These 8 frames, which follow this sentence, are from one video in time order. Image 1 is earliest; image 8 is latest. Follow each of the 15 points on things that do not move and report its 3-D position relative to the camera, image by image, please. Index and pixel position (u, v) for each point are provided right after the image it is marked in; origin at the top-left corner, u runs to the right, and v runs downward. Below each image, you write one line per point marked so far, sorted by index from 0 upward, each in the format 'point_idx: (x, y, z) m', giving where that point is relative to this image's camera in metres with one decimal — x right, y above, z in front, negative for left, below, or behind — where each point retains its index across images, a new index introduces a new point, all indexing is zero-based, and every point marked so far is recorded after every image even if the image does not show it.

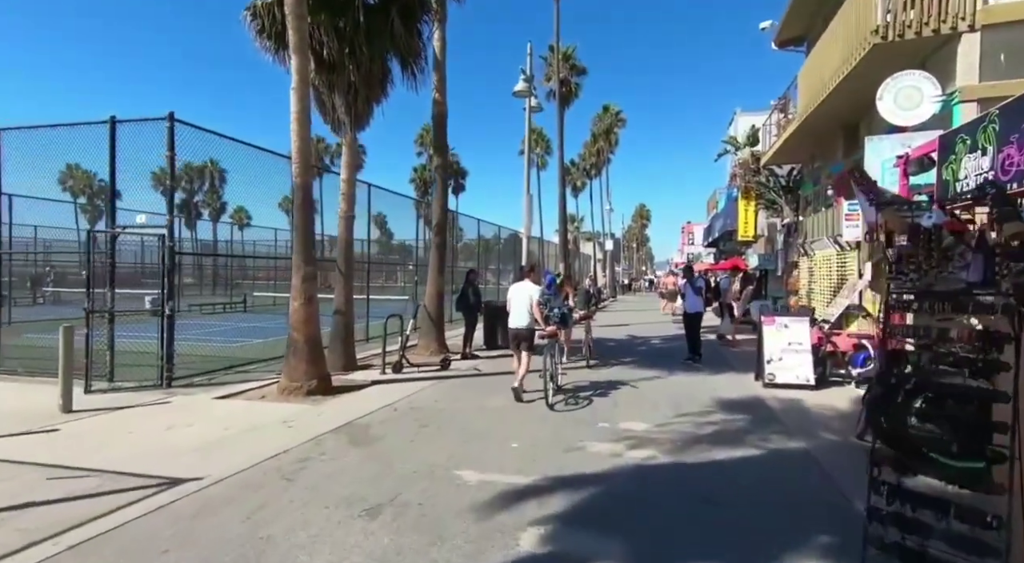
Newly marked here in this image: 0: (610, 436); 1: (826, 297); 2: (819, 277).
0: (+0.8, -1.2, +4.7) m
1: (+7.2, -0.3, +12.9) m
2: (+7.4, 0.0, +13.4) m
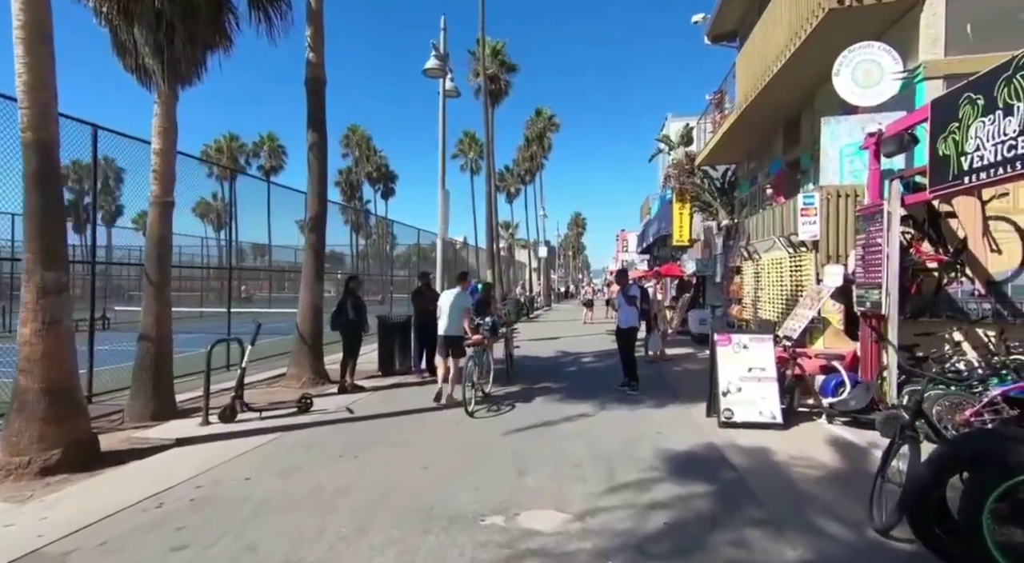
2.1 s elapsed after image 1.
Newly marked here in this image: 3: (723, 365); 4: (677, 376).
0: (-0.1, -1.3, +2.9) m
1: (+5.5, -0.5, +11.7) m
2: (+5.5, -0.1, +12.2) m
3: (+2.2, -0.9, +6.0) m
4: (+2.5, -1.5, +8.8) m
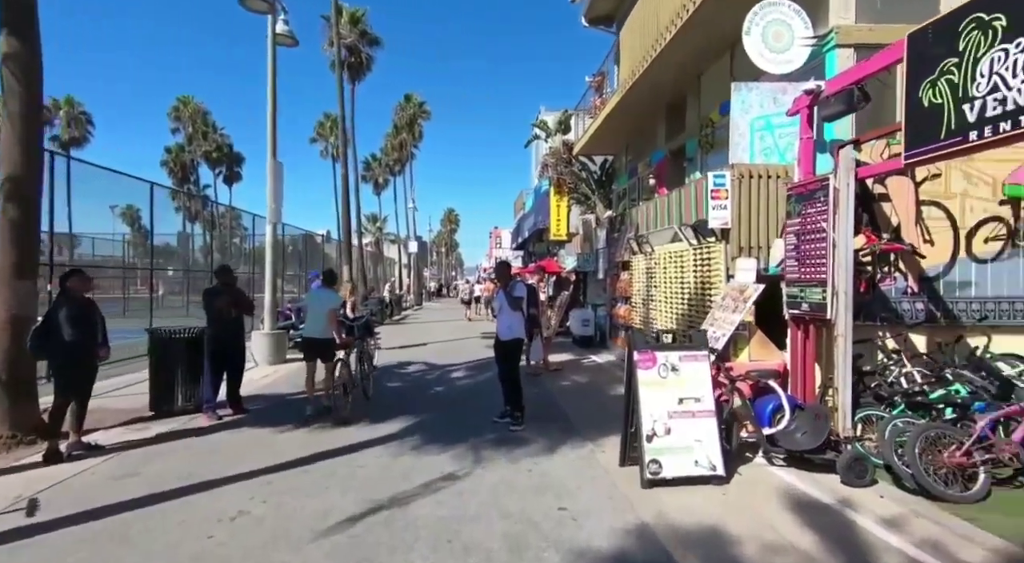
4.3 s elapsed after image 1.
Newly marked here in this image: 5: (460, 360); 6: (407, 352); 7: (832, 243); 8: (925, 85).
0: (-0.5, -1.3, +0.8) m
1: (+3.0, -0.4, +10.6) m
2: (+2.9, 0.0, +11.1) m
3: (+1.0, -0.9, +4.4) m
4: (+0.7, -1.4, +7.2) m
5: (-1.0, -1.5, +11.2) m
6: (-2.3, -1.5, +12.6) m
7: (+3.6, +0.4, +6.6) m
8: (+4.1, +1.9, +5.7) m
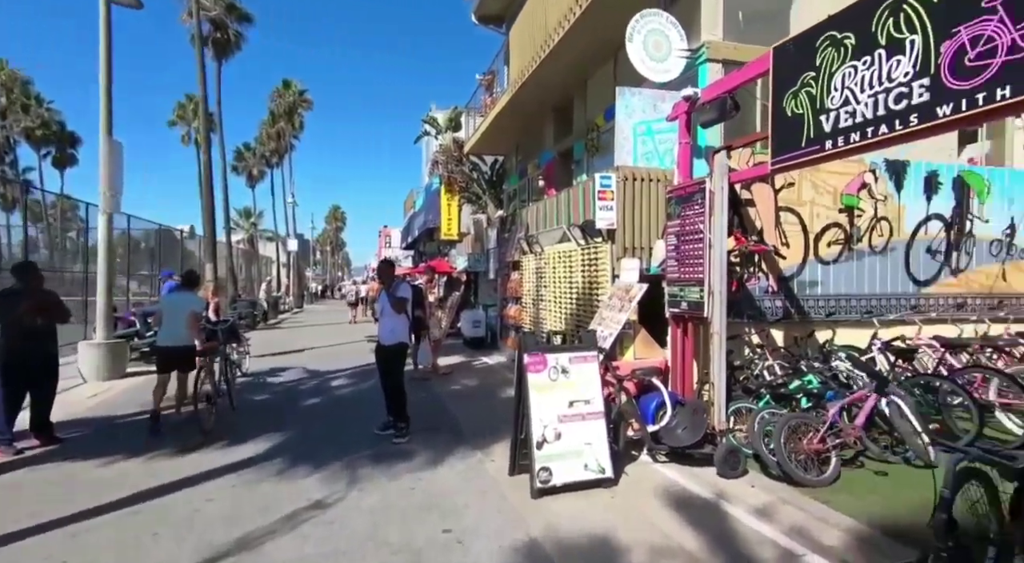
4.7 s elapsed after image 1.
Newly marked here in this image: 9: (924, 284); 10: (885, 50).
0: (-0.7, -1.3, +0.5) m
1: (+1.0, -0.4, +10.7) m
2: (+0.8, 0.0, +11.2) m
3: (+0.2, -0.9, +4.2) m
4: (-0.7, -1.4, +7.0) m
5: (-3.0, -1.5, +10.6) m
6: (-4.6, -1.5, +11.7) m
7: (+2.3, +0.5, +7.0) m
8: (+2.9, +1.9, +6.1) m
9: (+6.2, 0.0, +8.9) m
10: (+3.3, +2.1, +5.2) m
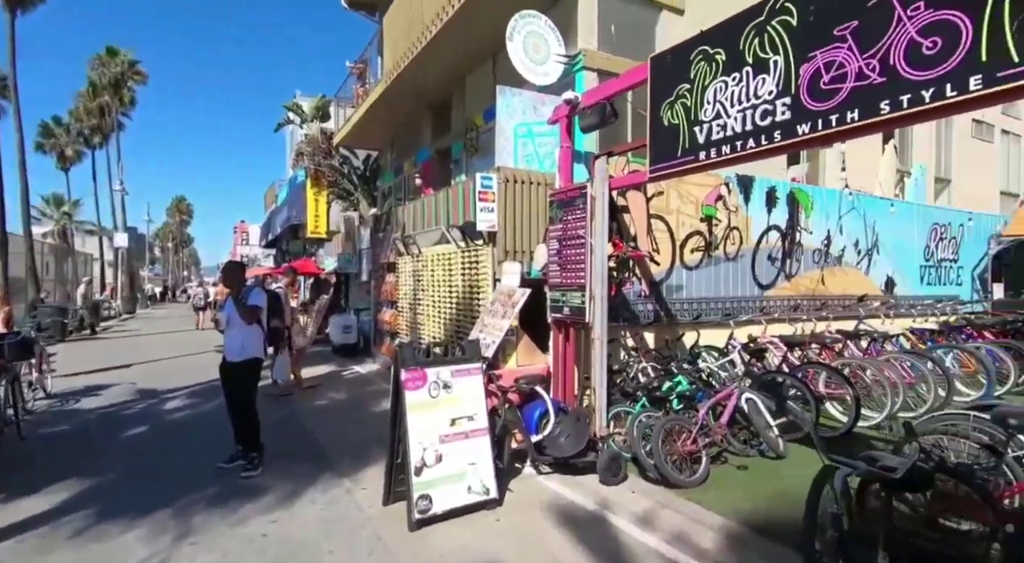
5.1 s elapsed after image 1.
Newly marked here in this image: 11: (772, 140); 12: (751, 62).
0: (-0.7, -1.4, 0.0) m
1: (-1.2, -0.4, +10.4) m
2: (-1.5, -0.1, +10.8) m
3: (-0.6, -0.9, +3.9) m
4: (-2.0, -1.5, +6.4) m
5: (-5.1, -1.6, +9.4) m
6: (-6.8, -1.6, +10.2) m
7: (+0.9, +0.4, +7.0) m
8: (+1.7, +1.9, +6.3) m
9: (+4.3, -0.1, +9.8) m
10: (+2.2, +2.0, +5.4) m
11: (+2.3, +1.3, +5.2) m
12: (+2.2, +2.1, +5.5) m
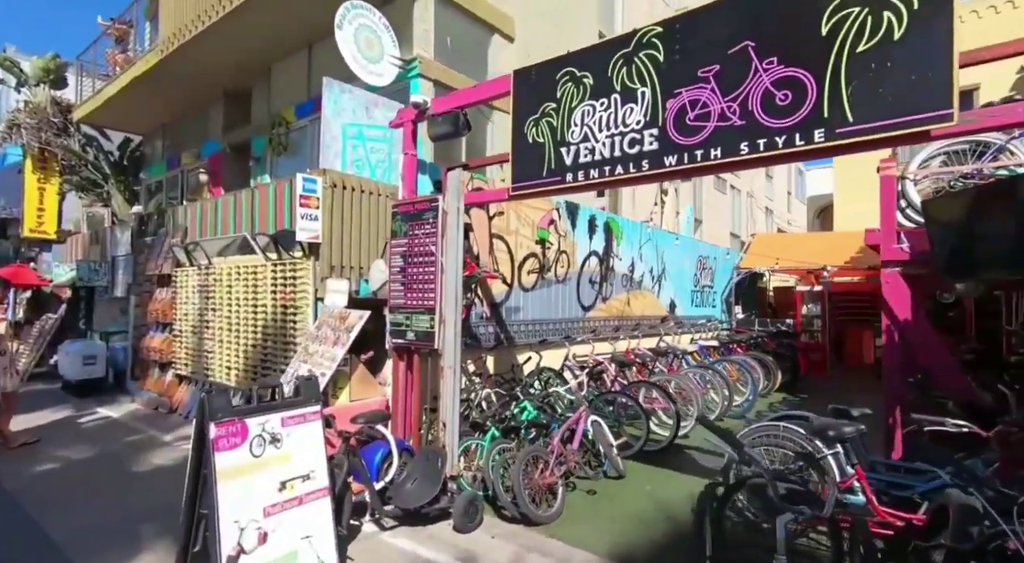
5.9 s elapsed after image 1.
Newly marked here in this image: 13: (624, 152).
0: (+0.2, -1.4, -0.7) m
1: (-4.0, -0.7, +8.8) m
2: (-4.4, -0.3, +9.2) m
3: (-1.1, -1.1, +2.9) m
4: (-3.4, -1.6, +4.7) m
5: (-7.3, -1.7, +6.5) m
6: (-9.2, -1.7, +6.6) m
7: (-0.8, +0.2, +6.4) m
8: (+0.2, +1.6, +6.1) m
9: (+1.4, -0.5, +10.2) m
10: (+1.0, +1.8, +5.5) m
11: (+1.2, +1.0, +5.3) m
12: (+1.0, +1.8, +5.5) m
13: (+1.0, +1.2, +5.4) m
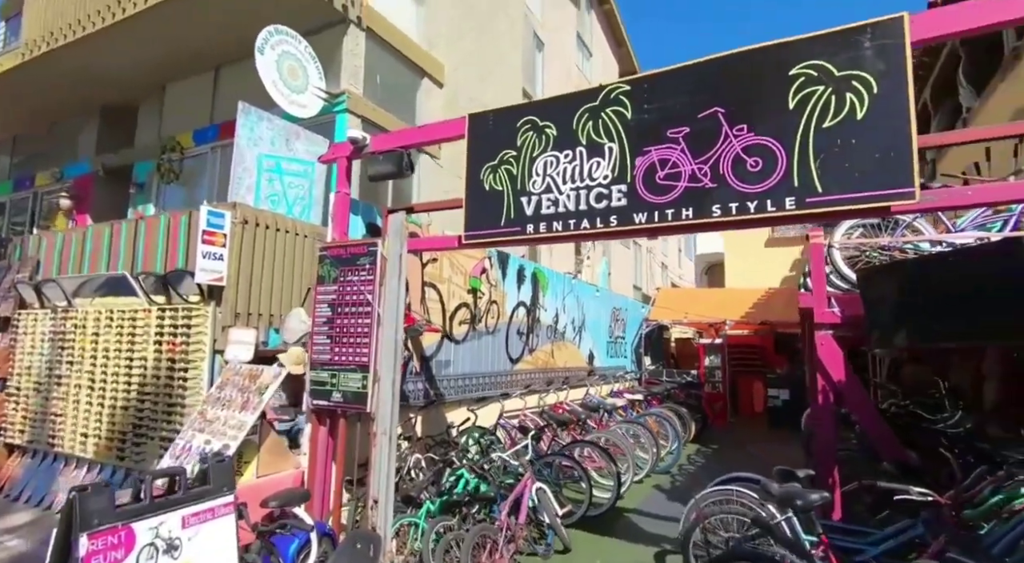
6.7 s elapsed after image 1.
0: (+1.0, -1.5, -1.1) m
1: (-4.9, -1.3, +7.4) m
2: (-5.4, -0.9, +7.7) m
3: (-1.0, -1.3, +2.2) m
4: (-3.5, -1.9, +3.5) m
5: (-7.8, -2.0, +4.4) m
6: (-9.6, -1.9, +4.2) m
7: (-1.3, -0.4, +5.8) m
8: (-0.3, +1.1, +5.7) m
9: (+0.1, -1.4, +9.8) m
10: (+0.7, +1.2, +5.3) m
11: (+0.8, +0.5, +5.1) m
12: (+0.7, +1.3, +5.3) m
13: (+0.7, +0.7, +5.2) m
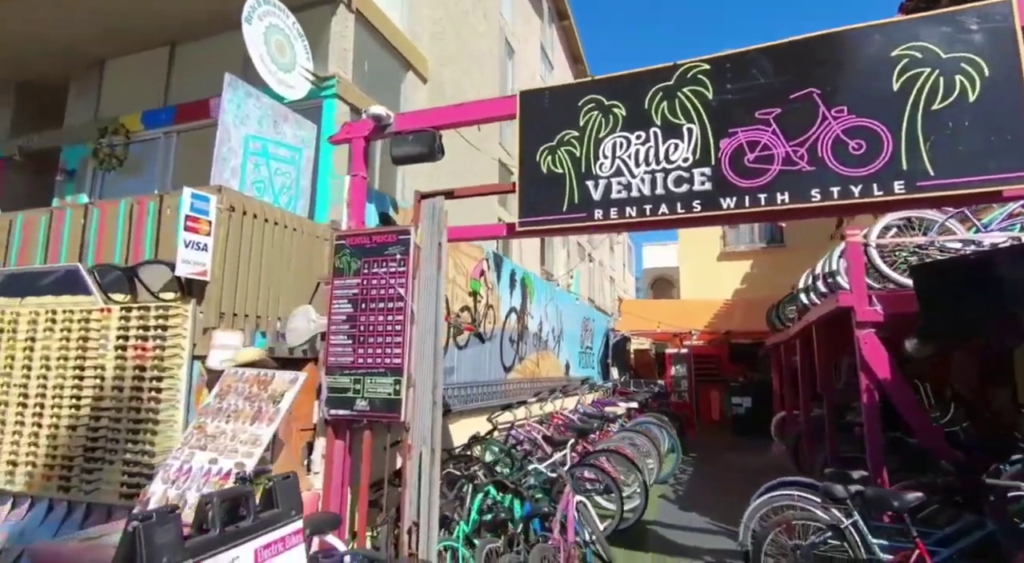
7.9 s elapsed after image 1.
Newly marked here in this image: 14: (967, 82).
0: (+2.5, -1.2, -1.4) m
1: (-4.6, -1.2, +6.1) m
2: (-5.1, -0.9, +6.4) m
3: (+0.1, -1.1, +1.6) m
4: (-2.7, -1.8, +2.5) m
5: (-7.0, -1.8, +2.8) m
6: (-8.8, -1.7, +2.2) m
7: (-0.8, -0.3, +5.1) m
8: (+0.3, +1.2, +5.3) m
9: (0.0, -1.4, +9.3) m
10: (+1.3, +1.3, +5.0) m
11: (+1.5, +0.6, +4.8) m
12: (+1.2, +1.3, +5.0) m
13: (+1.3, +0.8, +4.9) m
14: (+3.3, +1.4, +4.3) m
